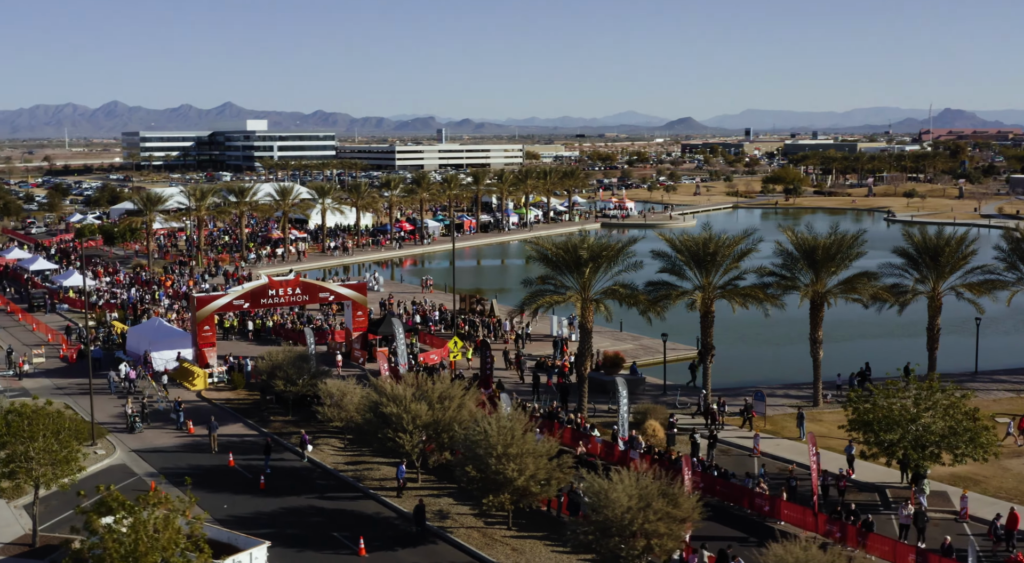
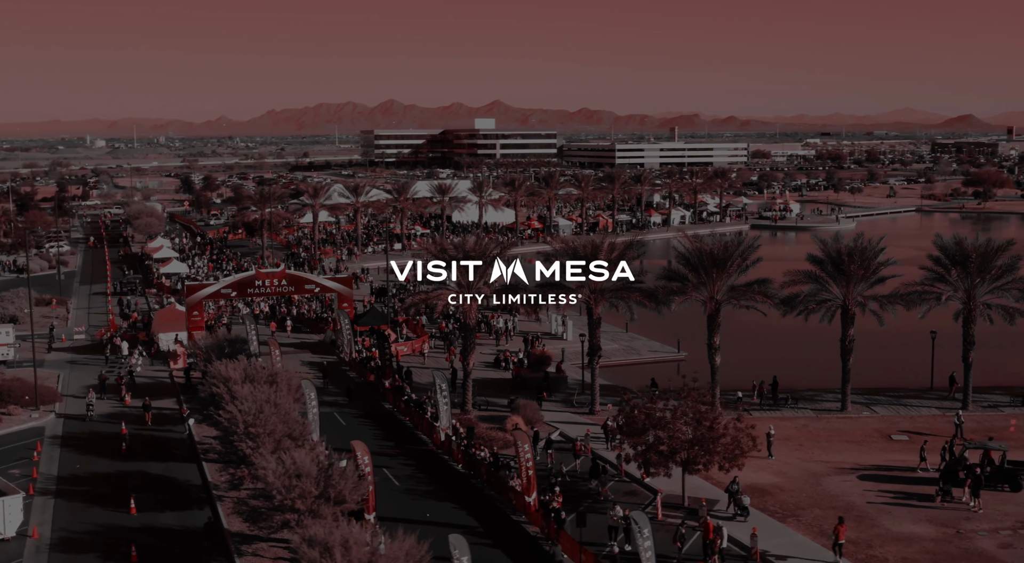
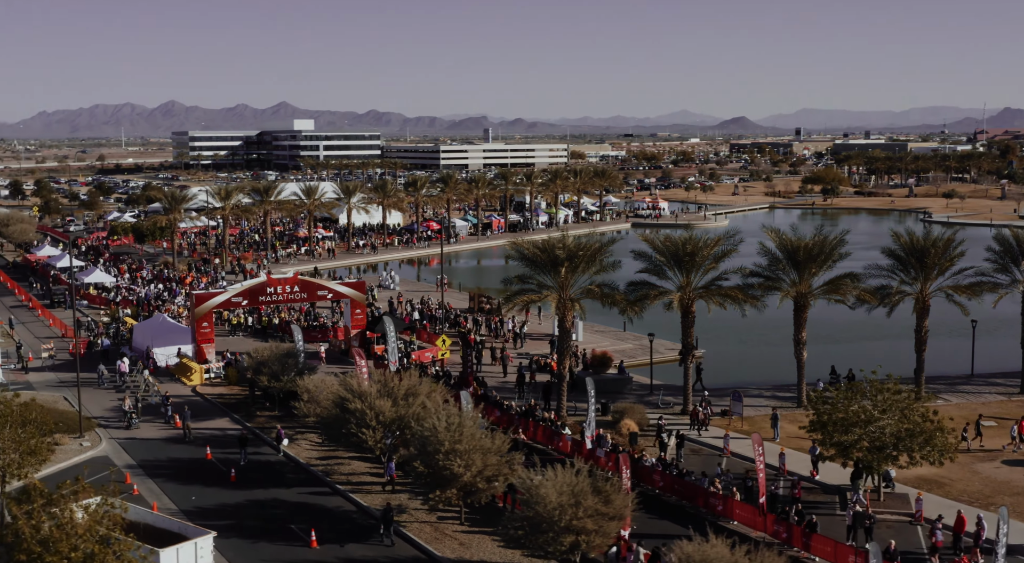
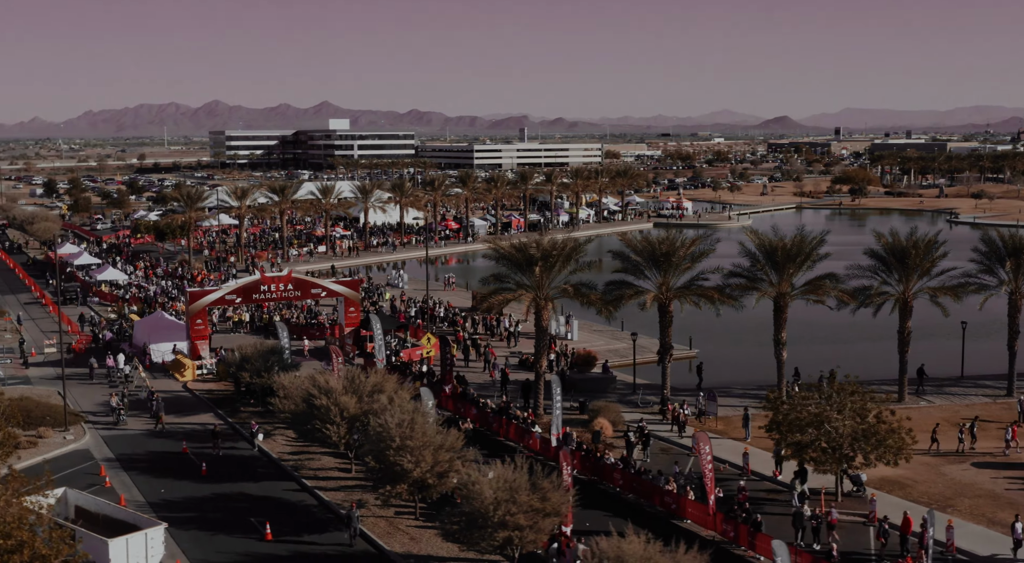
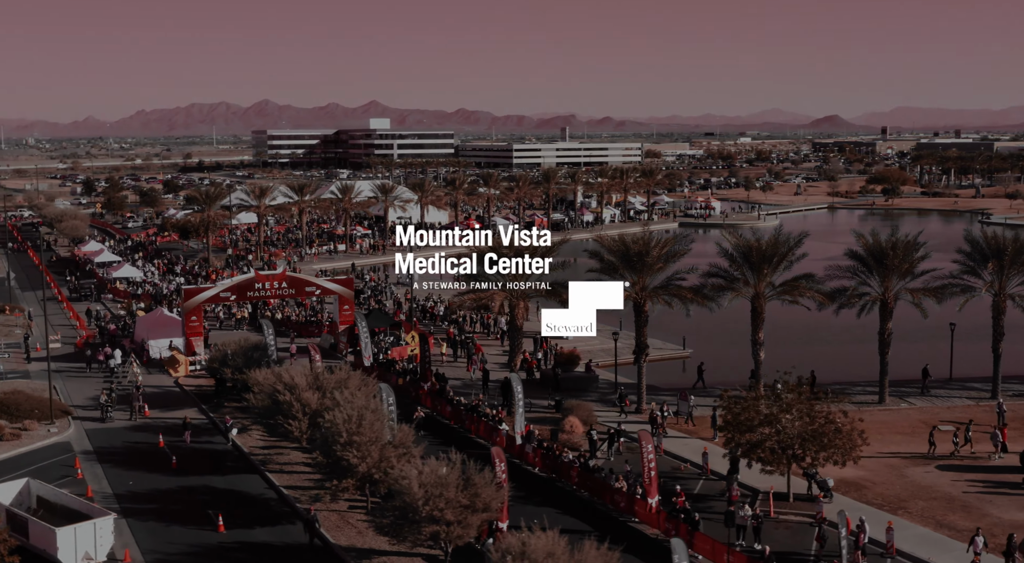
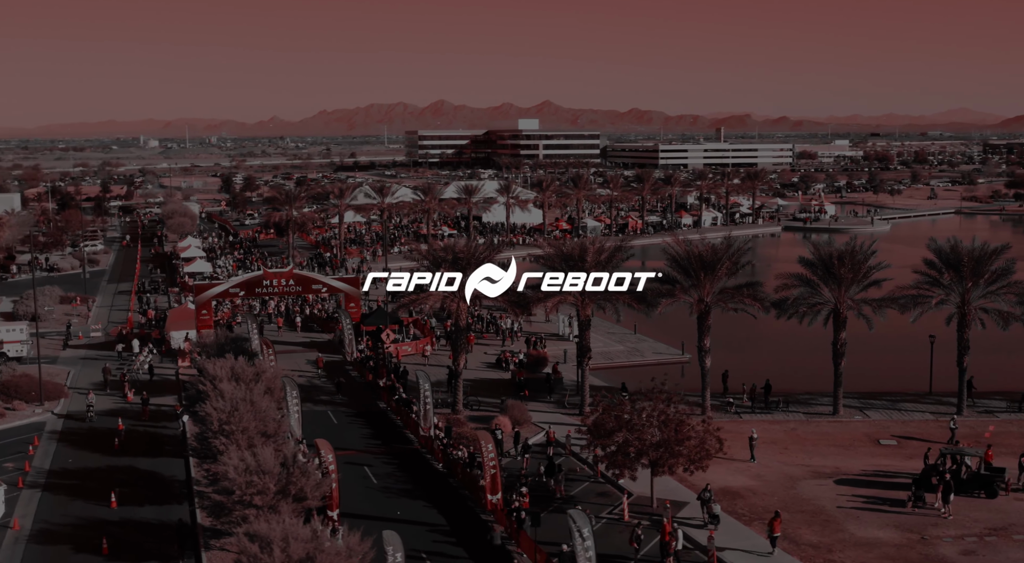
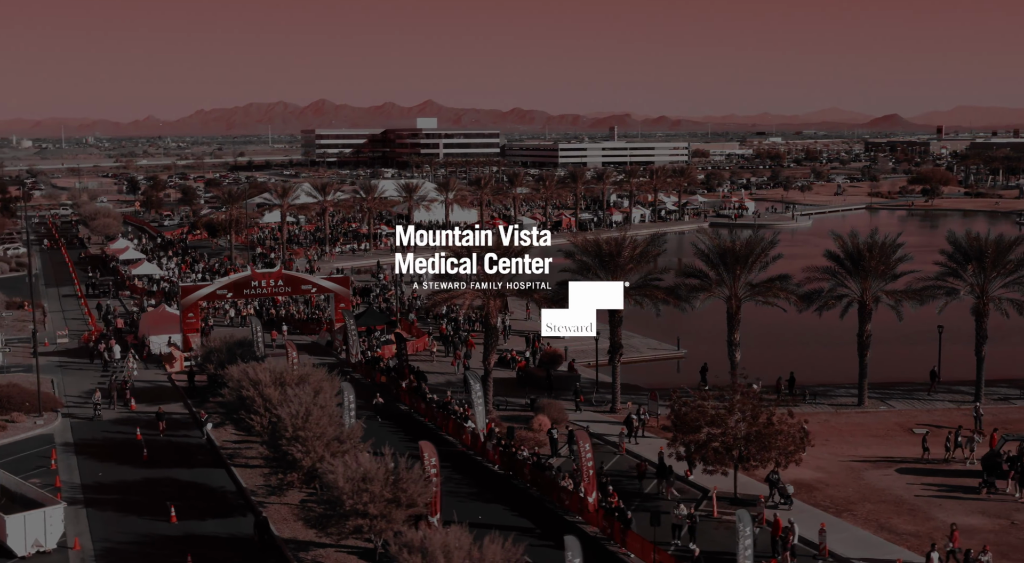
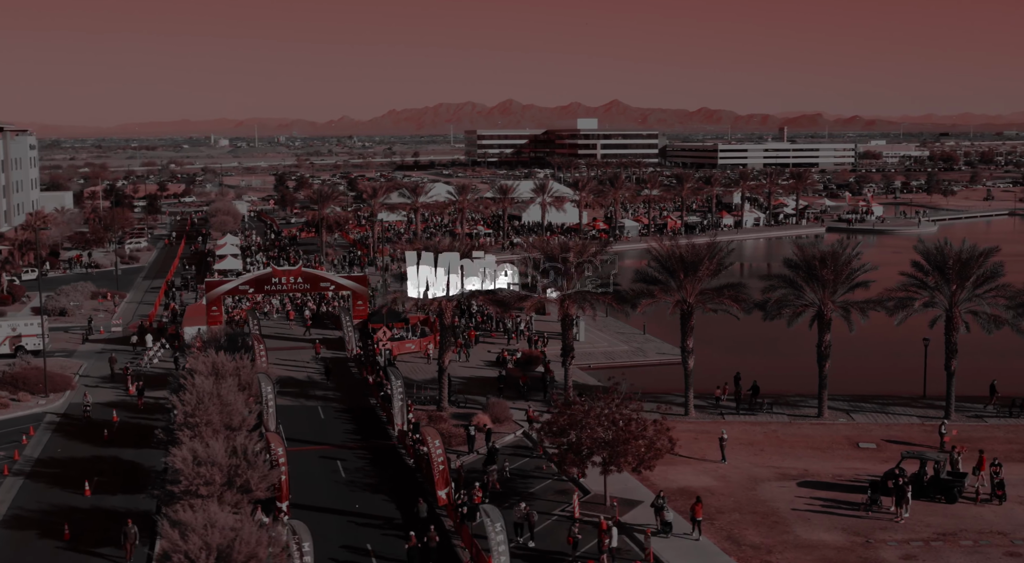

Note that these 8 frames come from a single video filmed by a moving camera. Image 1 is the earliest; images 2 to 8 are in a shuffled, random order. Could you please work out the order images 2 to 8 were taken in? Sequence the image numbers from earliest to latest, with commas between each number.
3, 4, 5, 7, 2, 6, 8
